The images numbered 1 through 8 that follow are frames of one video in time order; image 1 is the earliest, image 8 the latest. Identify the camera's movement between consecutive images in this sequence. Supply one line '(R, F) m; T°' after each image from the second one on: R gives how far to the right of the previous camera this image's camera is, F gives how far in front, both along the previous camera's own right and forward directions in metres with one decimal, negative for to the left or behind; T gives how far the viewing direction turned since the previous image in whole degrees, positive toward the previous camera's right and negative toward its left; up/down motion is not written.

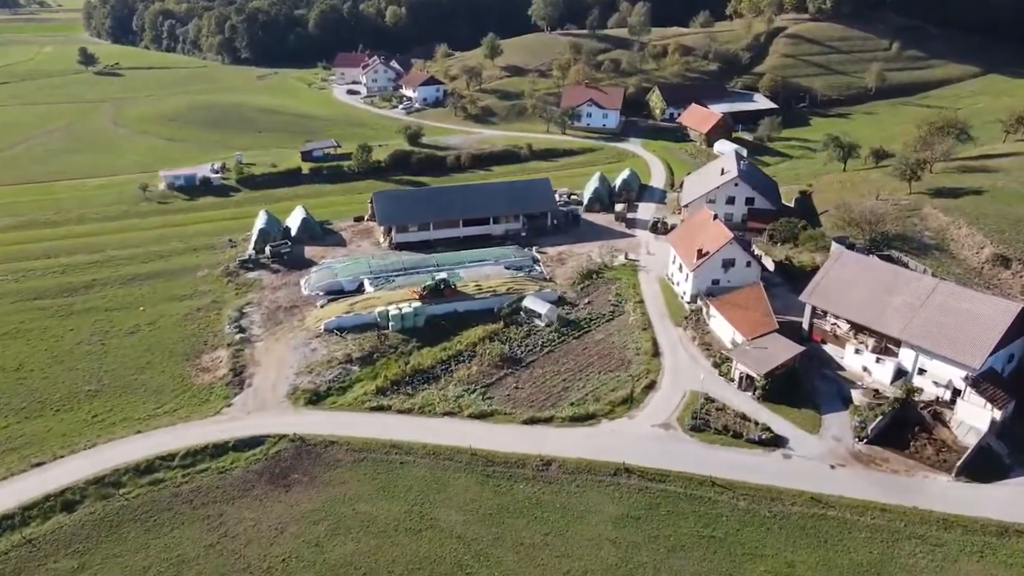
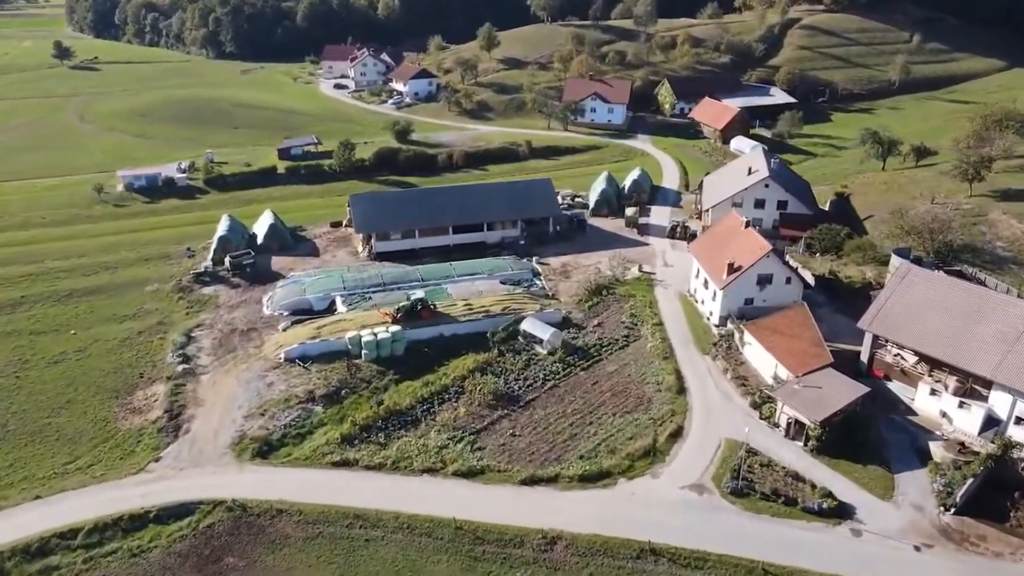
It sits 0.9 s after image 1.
(+0.2, +8.2) m; 0°
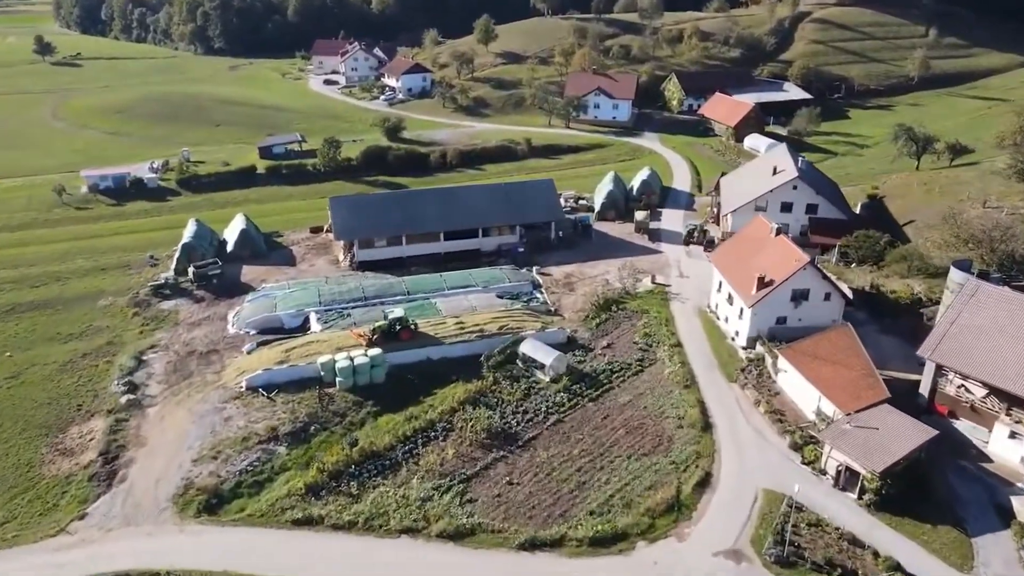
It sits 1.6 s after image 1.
(+0.1, +5.8) m; 0°
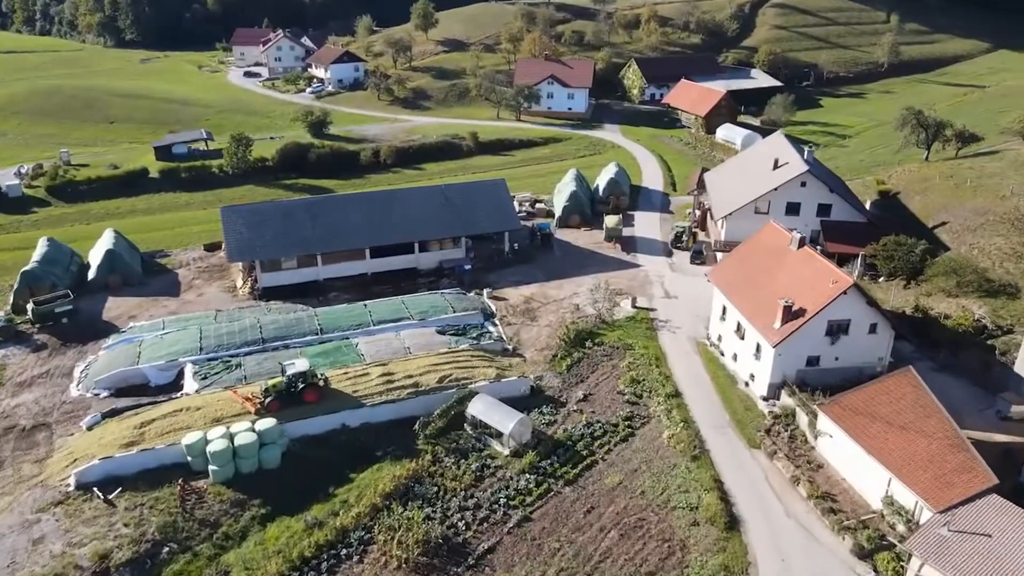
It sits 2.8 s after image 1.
(+0.4, +10.3) m; +4°
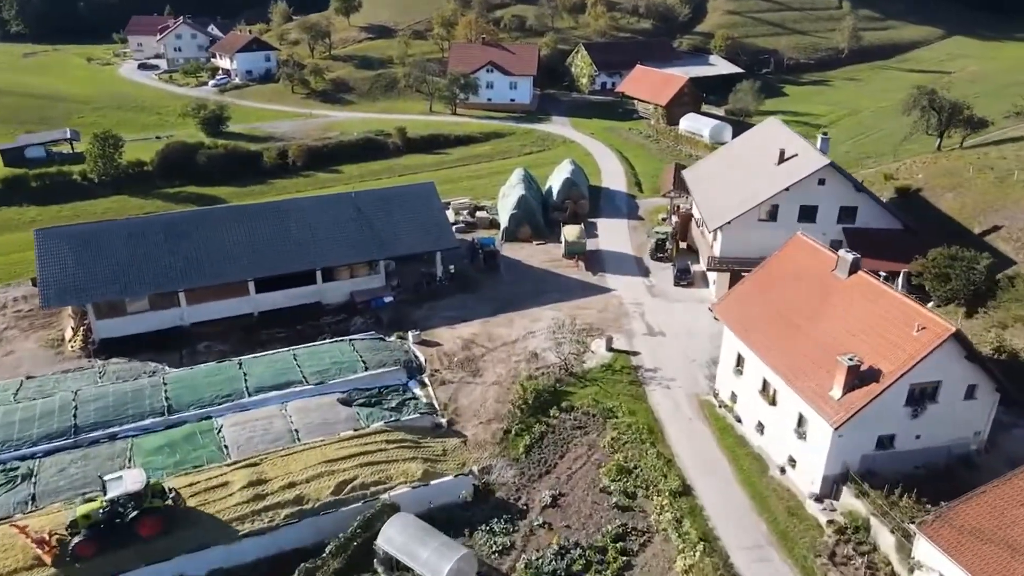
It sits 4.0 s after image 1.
(+0.5, +10.2) m; +4°
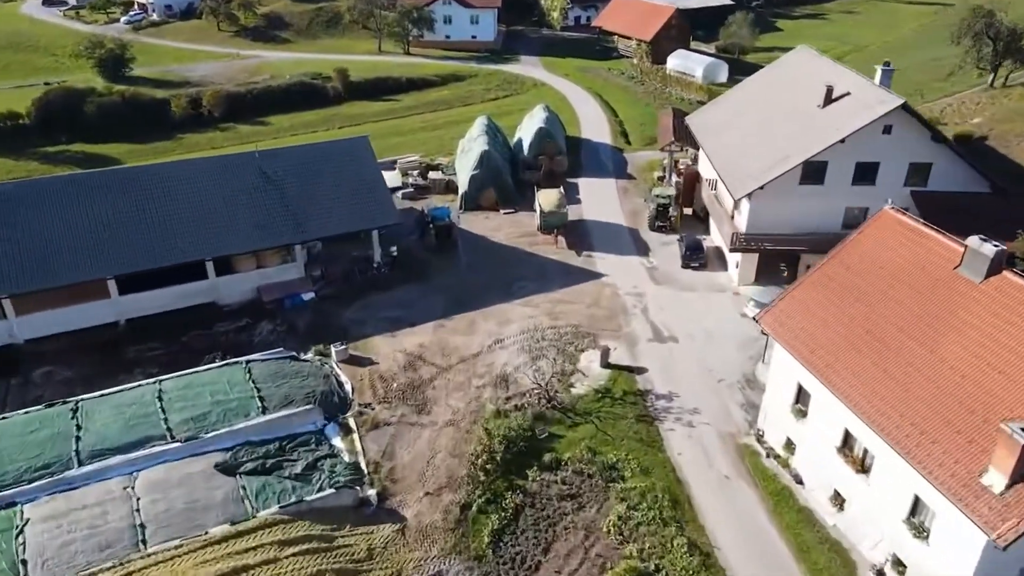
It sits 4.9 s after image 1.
(+0.3, +8.2) m; +2°
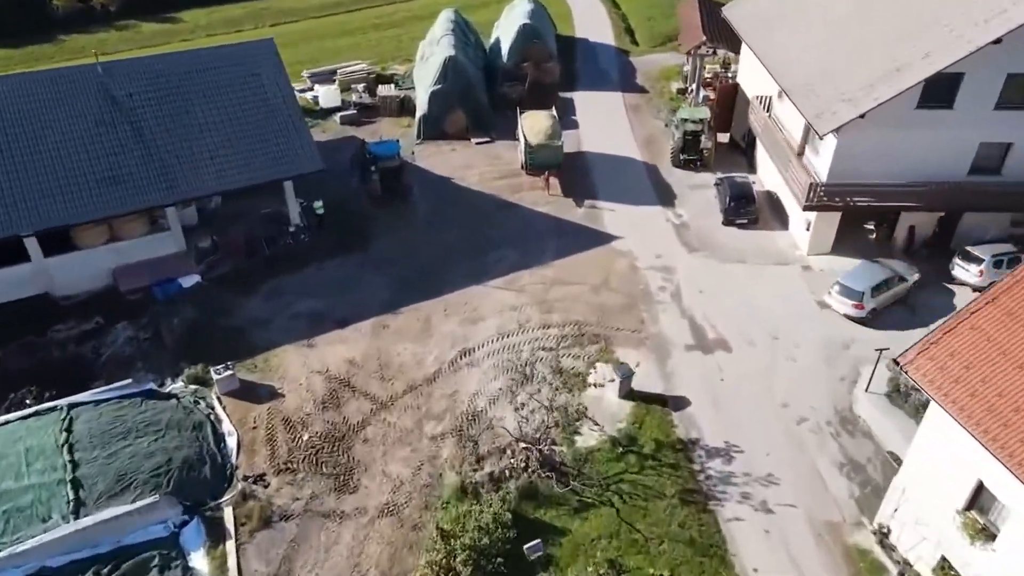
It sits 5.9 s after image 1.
(+0.3, +7.8) m; +1°
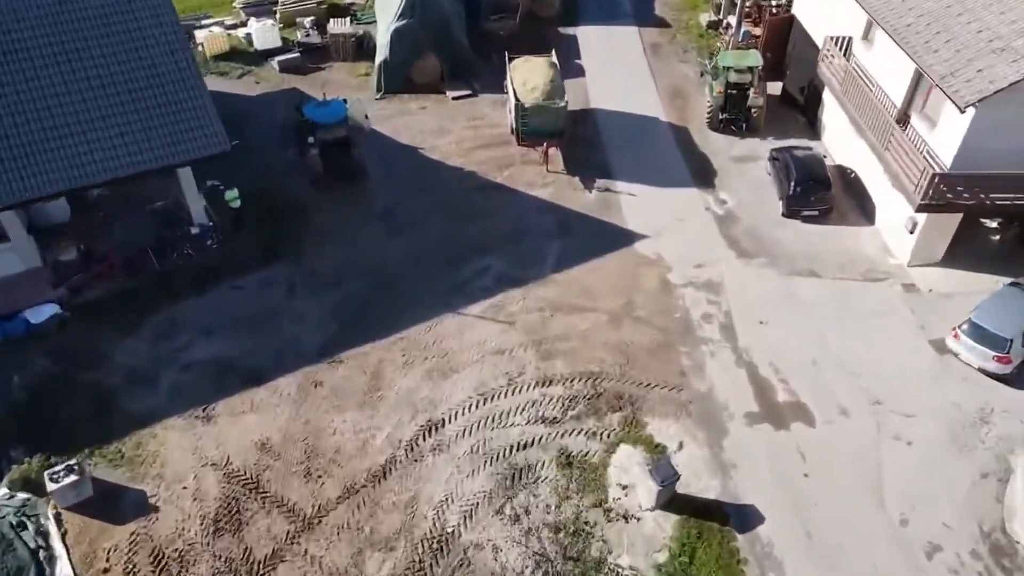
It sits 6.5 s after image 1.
(+0.1, +5.1) m; 0°
